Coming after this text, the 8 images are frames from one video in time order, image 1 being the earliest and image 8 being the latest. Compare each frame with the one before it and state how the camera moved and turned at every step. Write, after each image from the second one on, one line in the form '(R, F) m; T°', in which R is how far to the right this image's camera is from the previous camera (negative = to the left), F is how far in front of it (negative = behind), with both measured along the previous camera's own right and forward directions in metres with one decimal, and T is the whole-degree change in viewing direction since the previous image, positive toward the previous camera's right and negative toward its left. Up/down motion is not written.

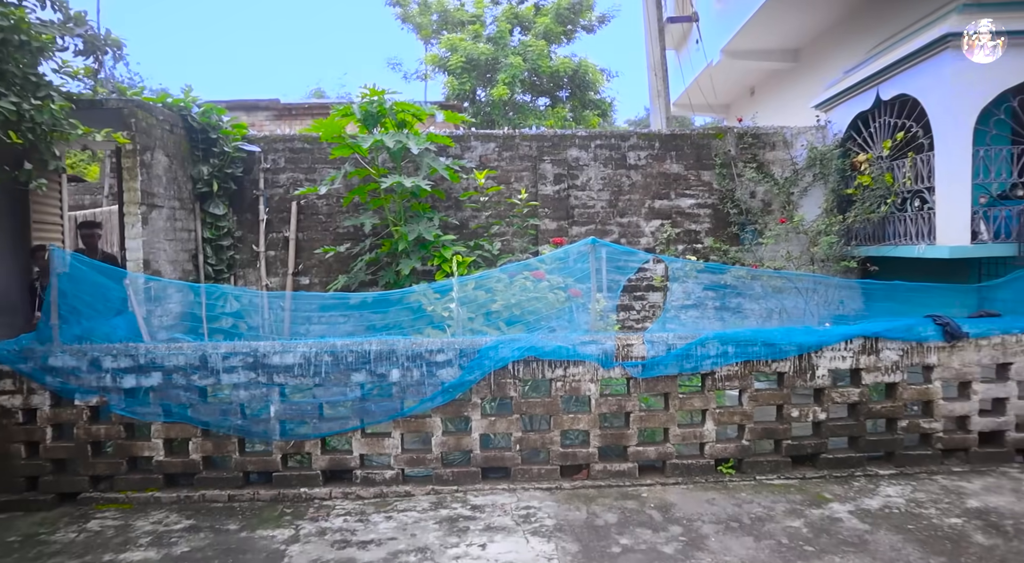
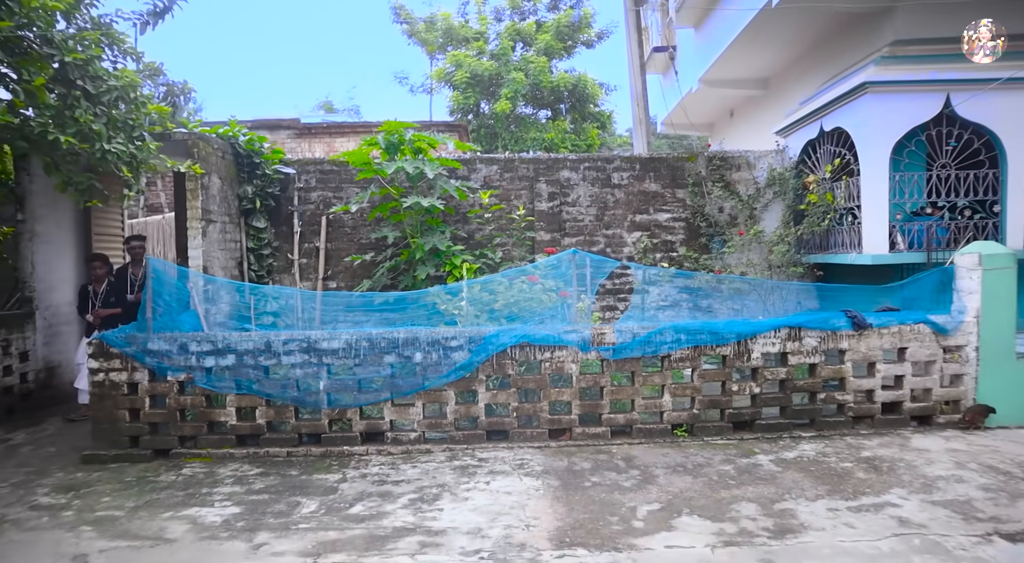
(0.0, -0.9) m; 0°
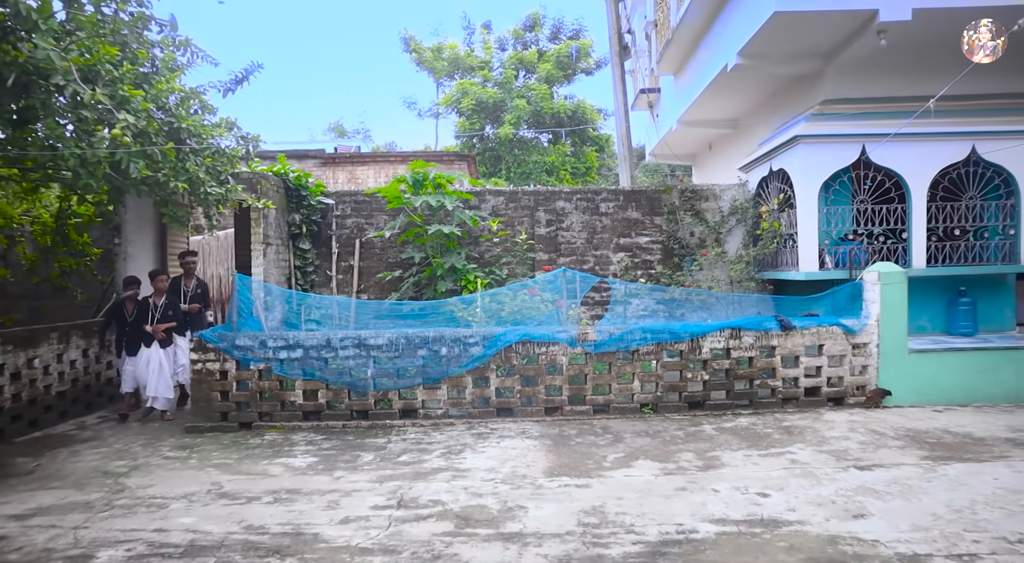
(0.0, -1.2) m; 0°
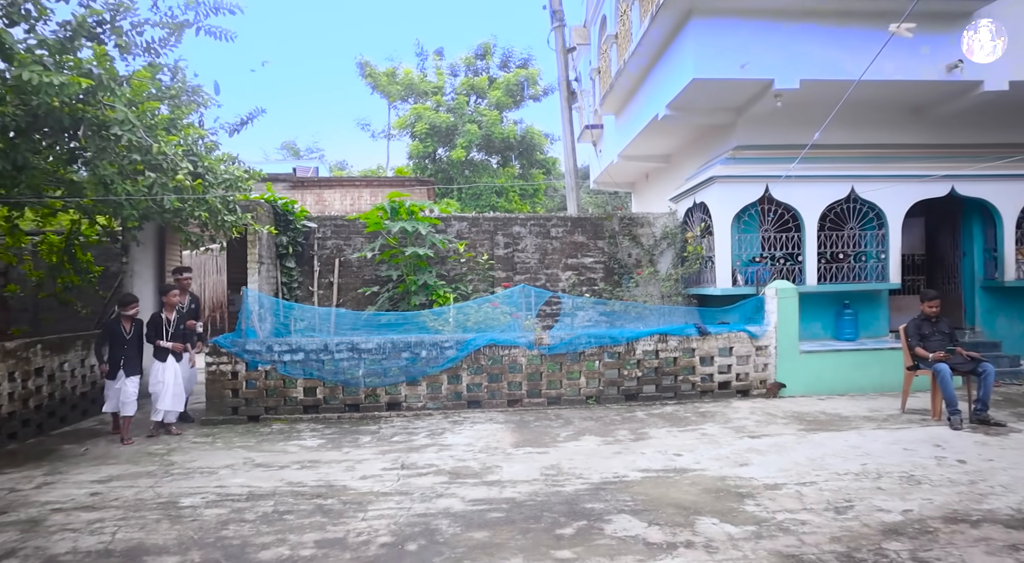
(-0.2, -1.1) m; +5°
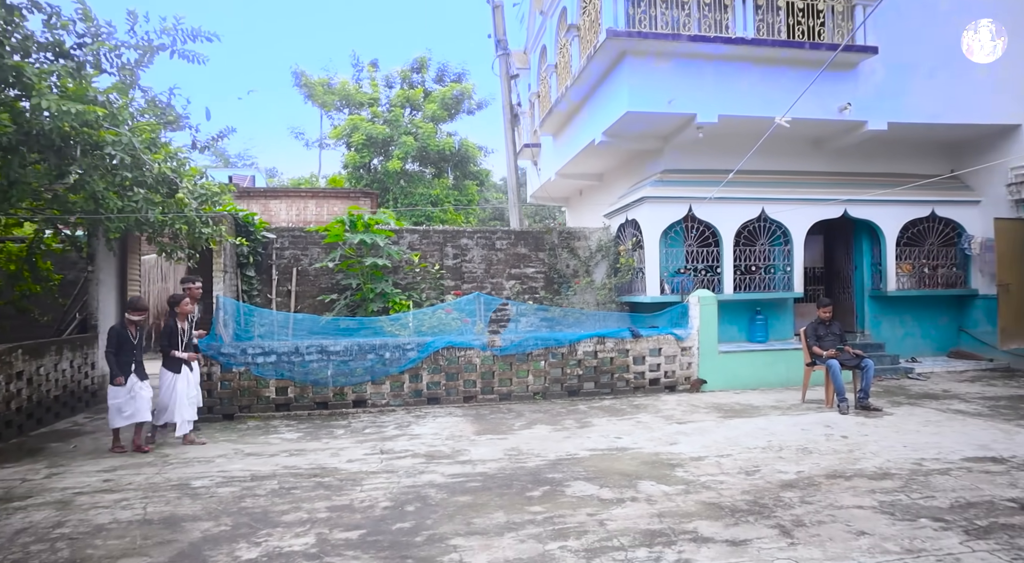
(-0.3, -0.7) m; +6°
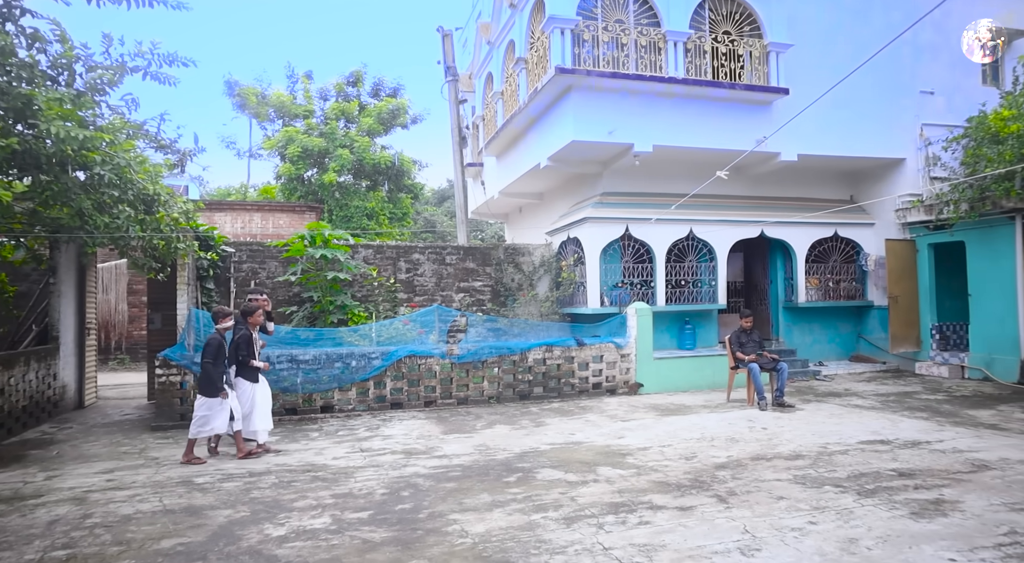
(-0.4, -0.6) m; +6°
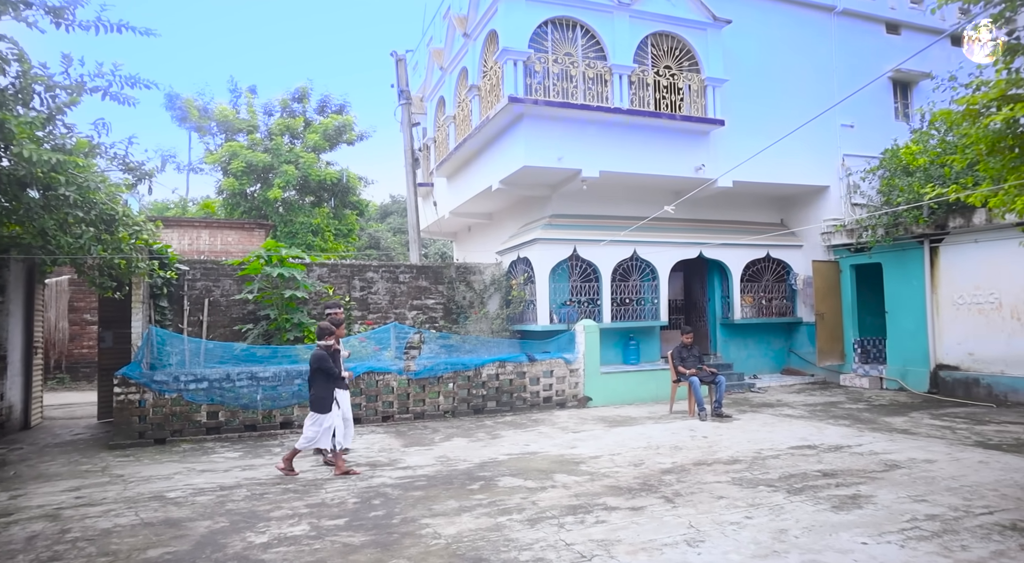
(-0.2, -0.3) m; +5°
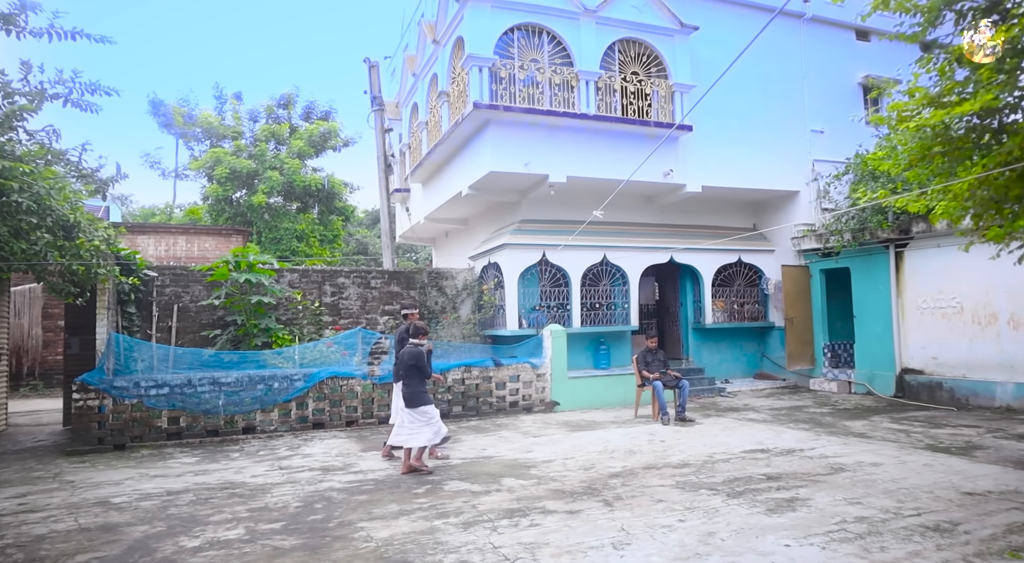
(+0.4, -0.1) m; +1°
